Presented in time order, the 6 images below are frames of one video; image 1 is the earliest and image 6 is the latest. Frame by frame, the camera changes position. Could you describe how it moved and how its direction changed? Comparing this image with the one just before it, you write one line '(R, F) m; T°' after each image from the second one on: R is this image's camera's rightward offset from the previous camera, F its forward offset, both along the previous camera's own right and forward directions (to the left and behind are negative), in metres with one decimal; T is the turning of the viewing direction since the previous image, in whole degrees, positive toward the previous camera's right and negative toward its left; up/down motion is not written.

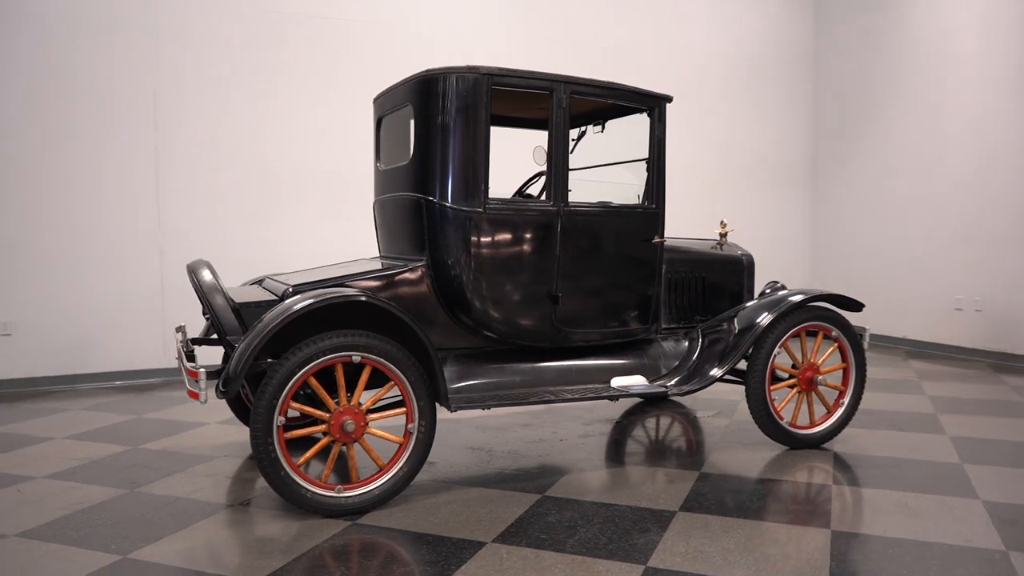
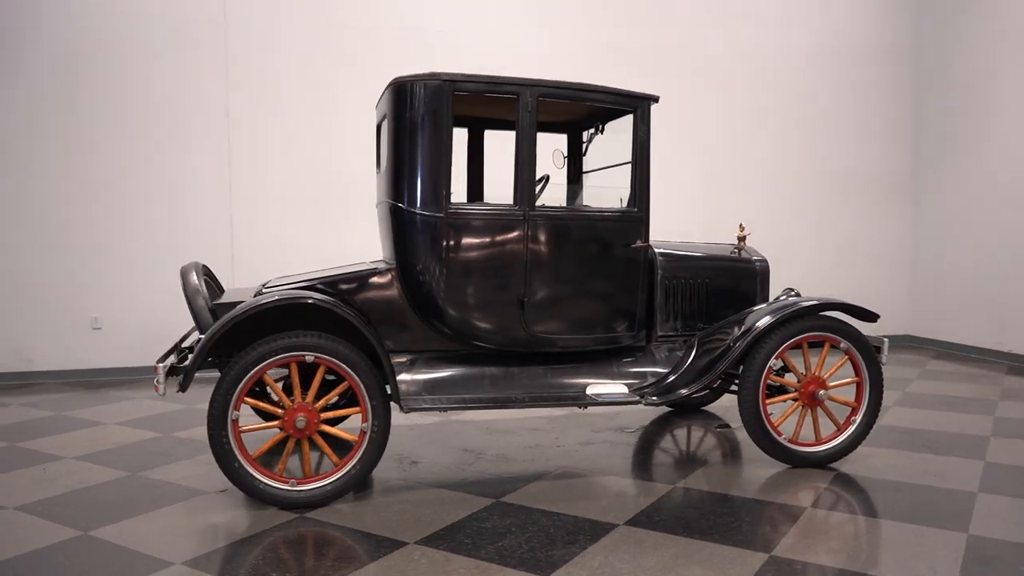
(+0.6, +0.1) m; -10°
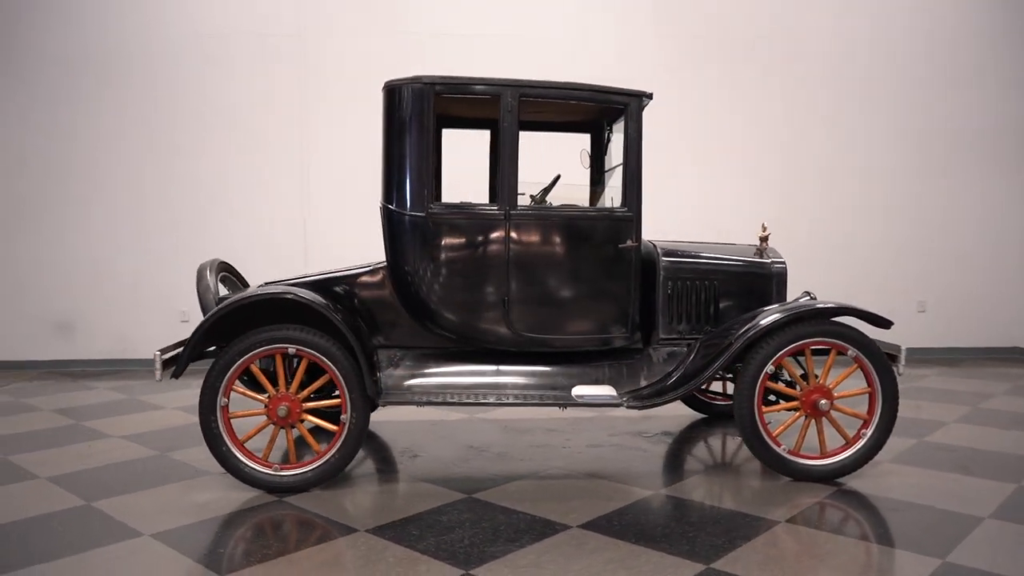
(+0.5, 0.0) m; -10°
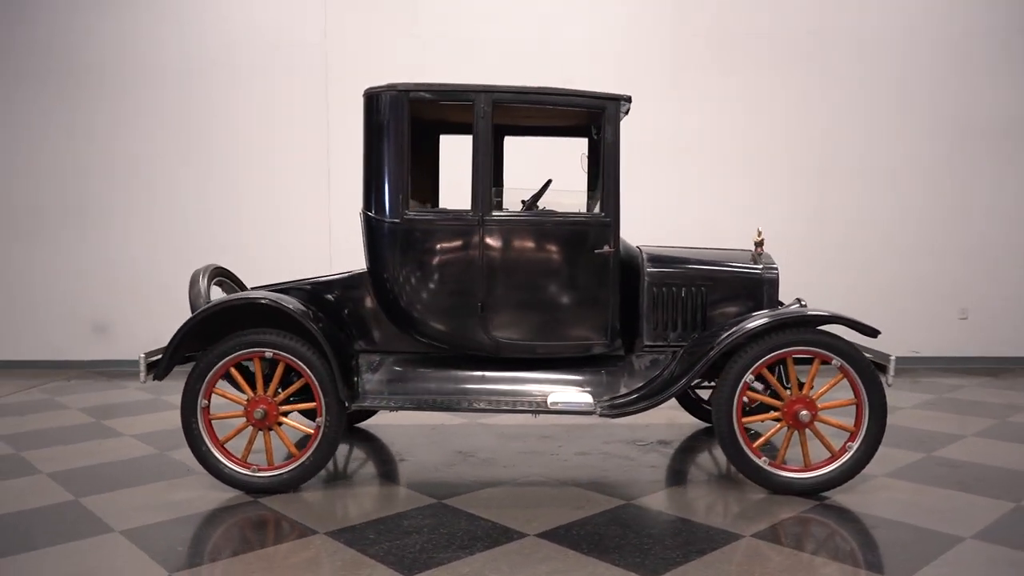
(+0.3, 0.0) m; -5°
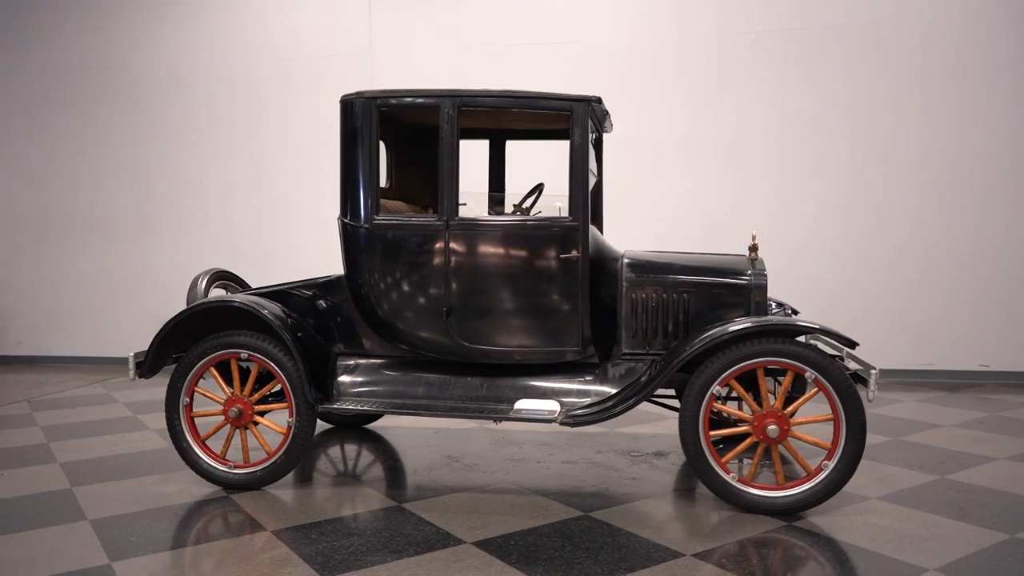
(+0.5, 0.0) m; -8°
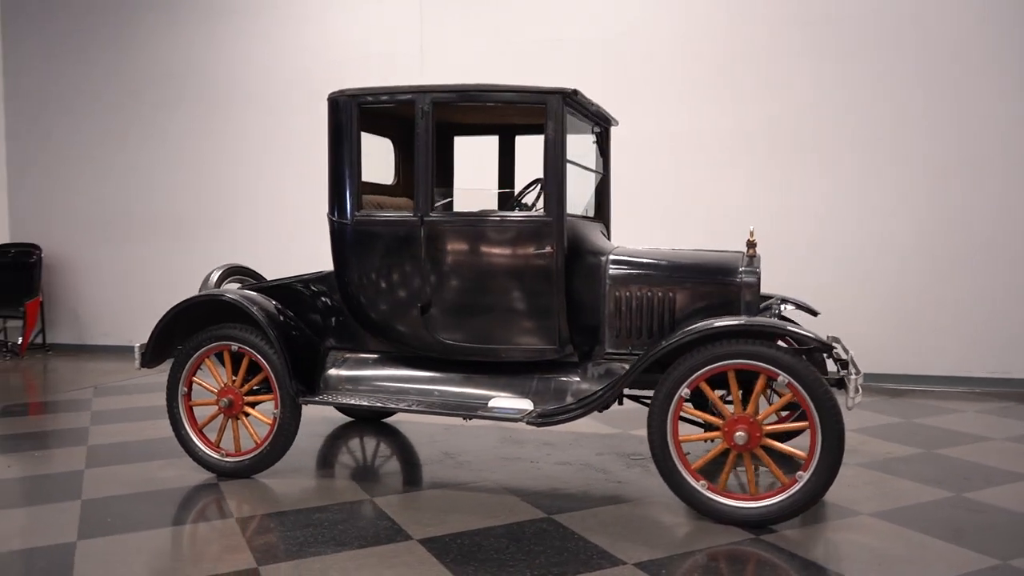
(+0.5, +0.1) m; -8°
